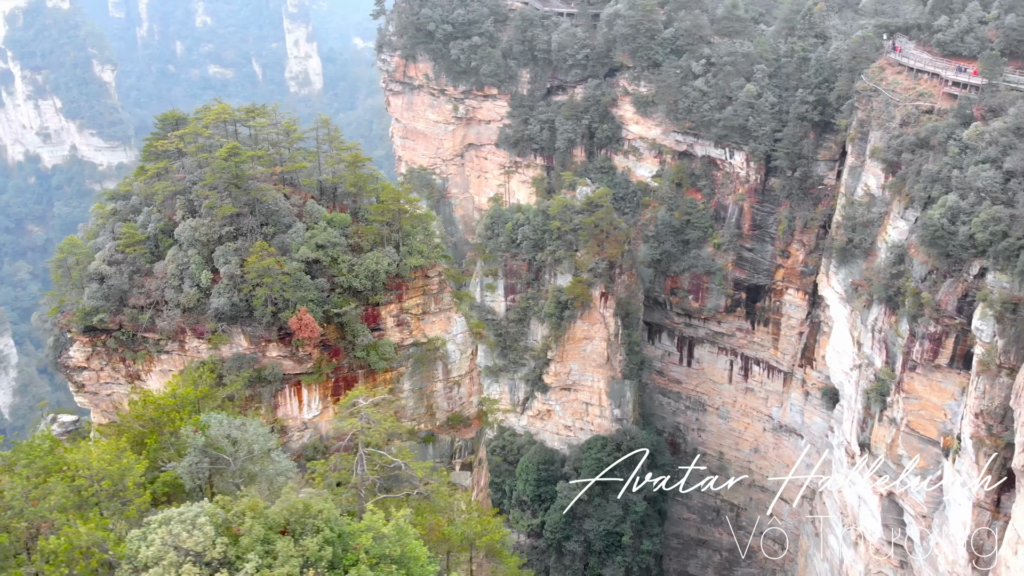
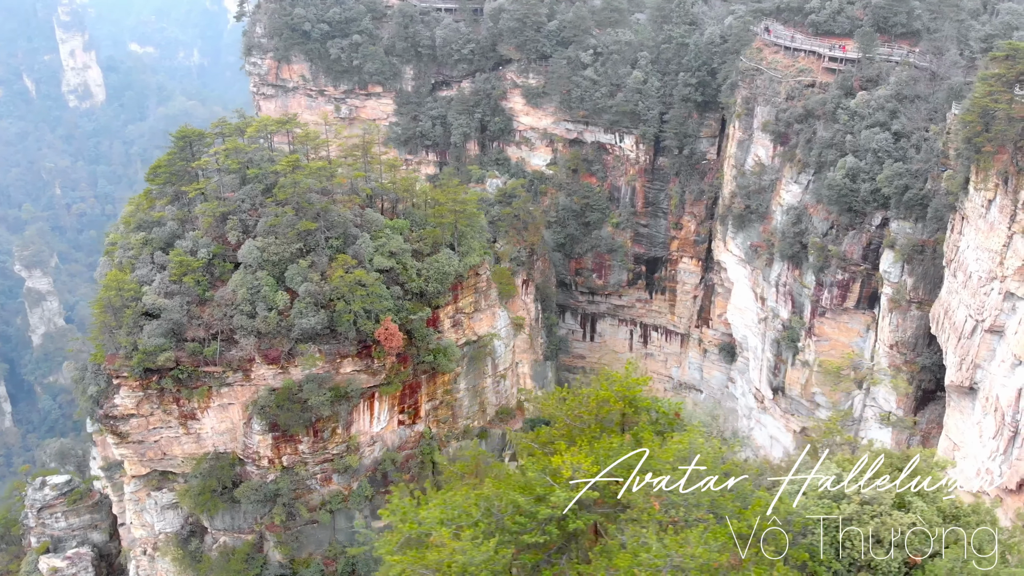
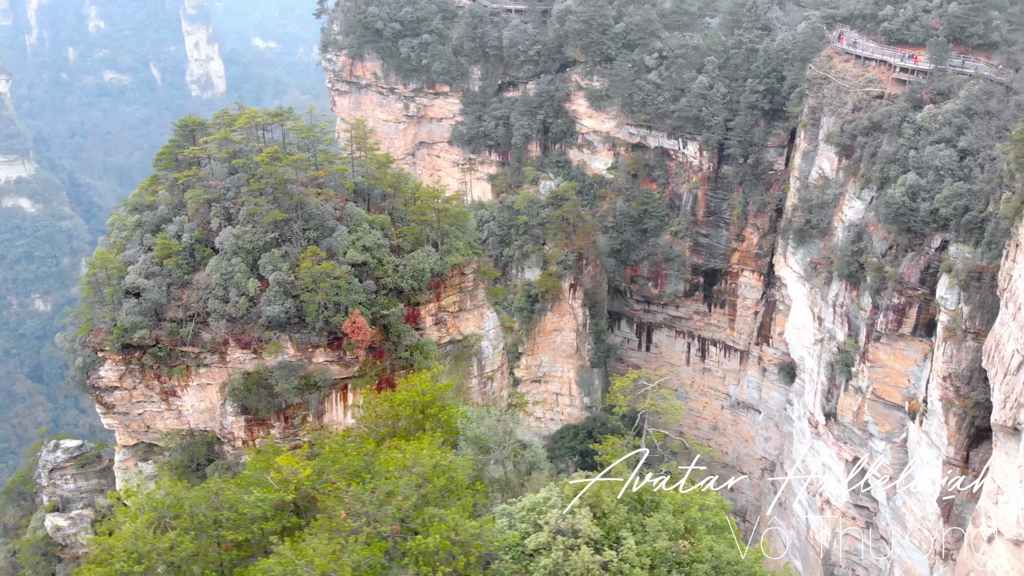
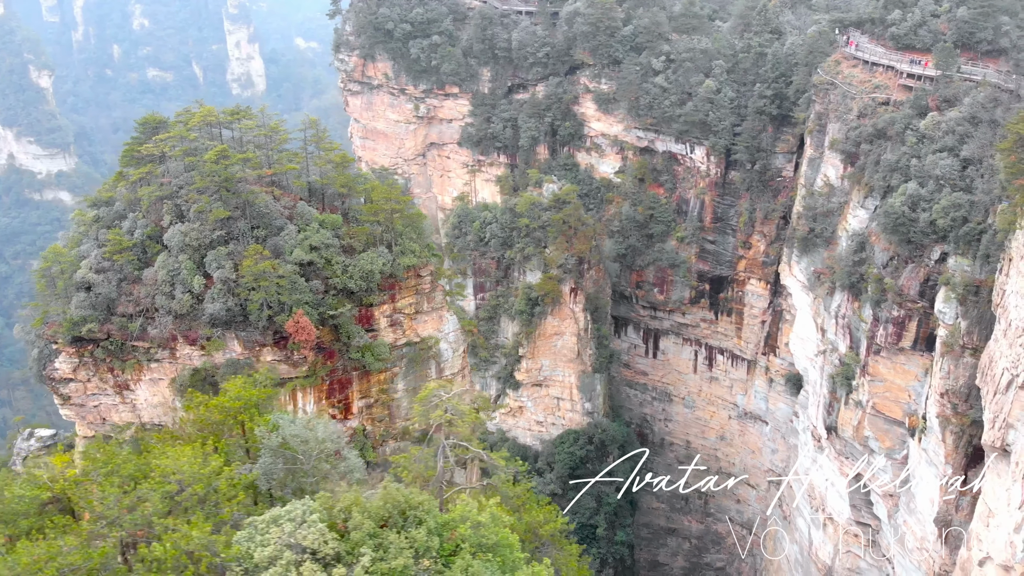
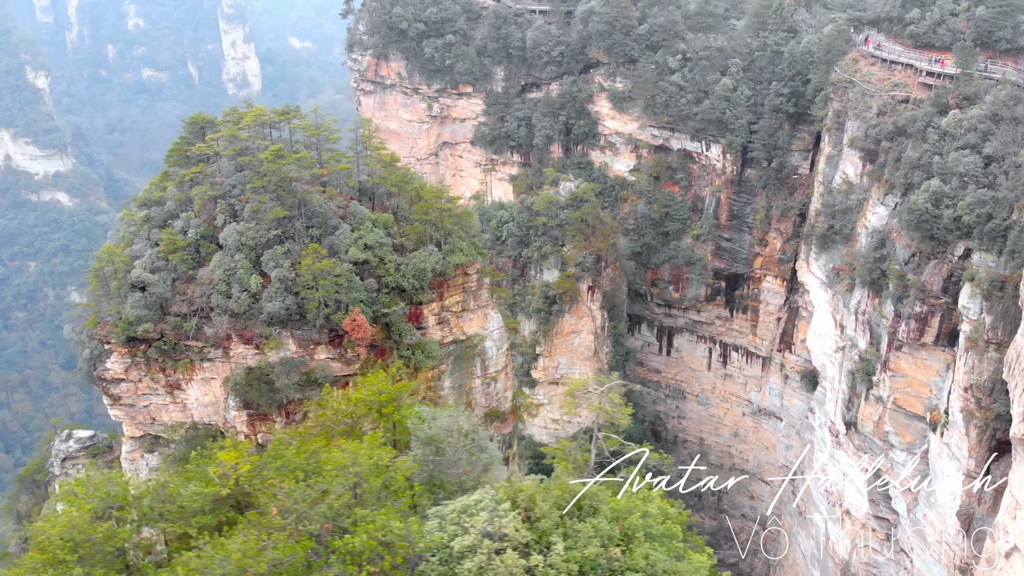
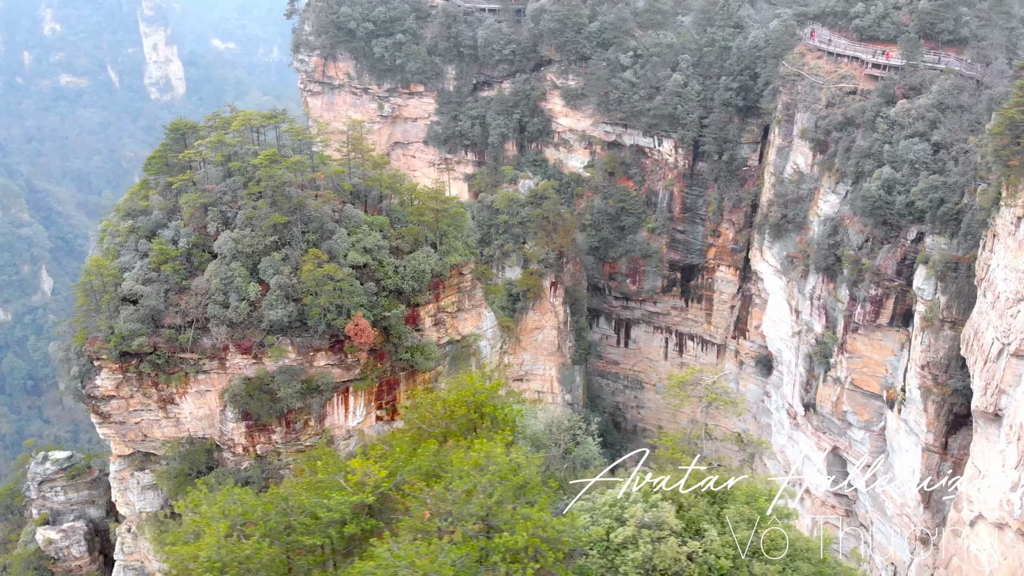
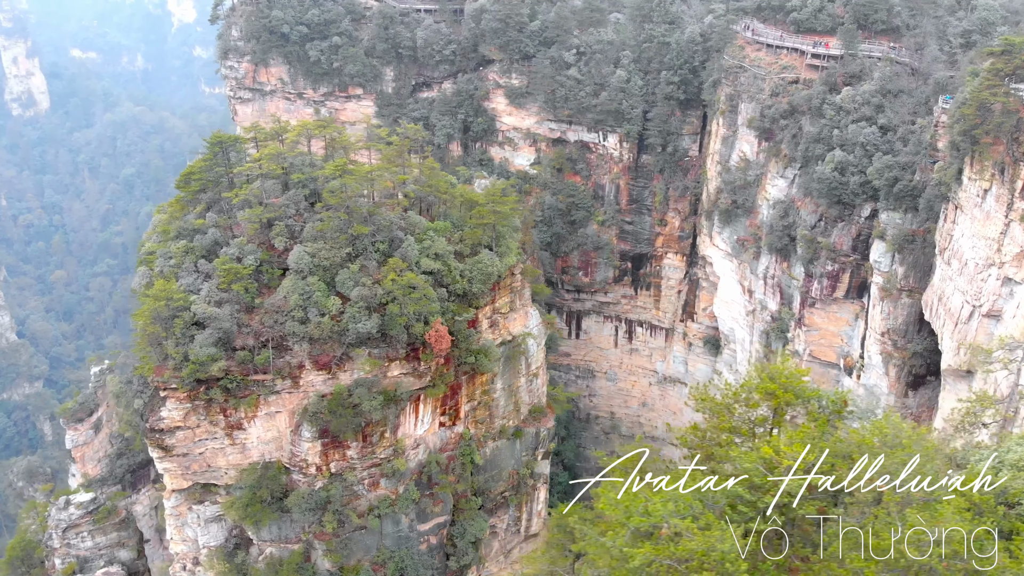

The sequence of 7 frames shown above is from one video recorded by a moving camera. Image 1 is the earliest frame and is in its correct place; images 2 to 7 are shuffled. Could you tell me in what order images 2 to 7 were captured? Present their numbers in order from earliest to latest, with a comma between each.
4, 5, 3, 6, 2, 7
